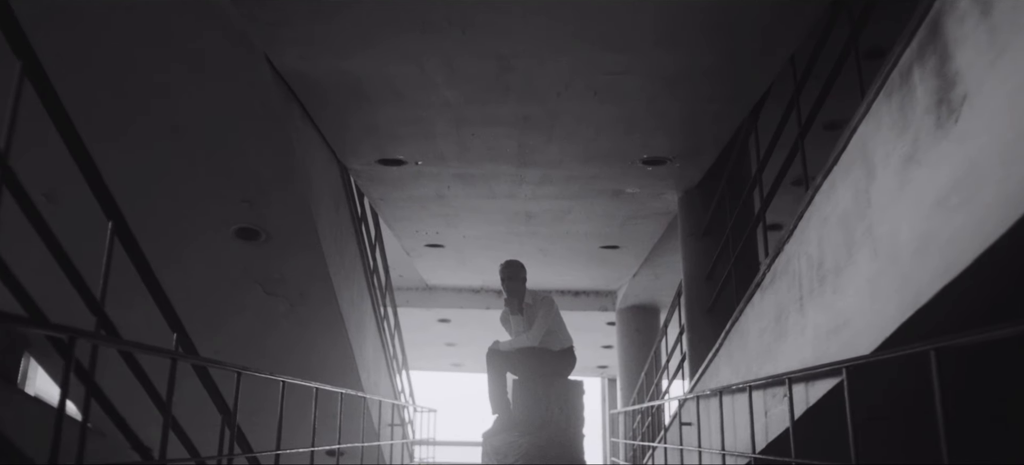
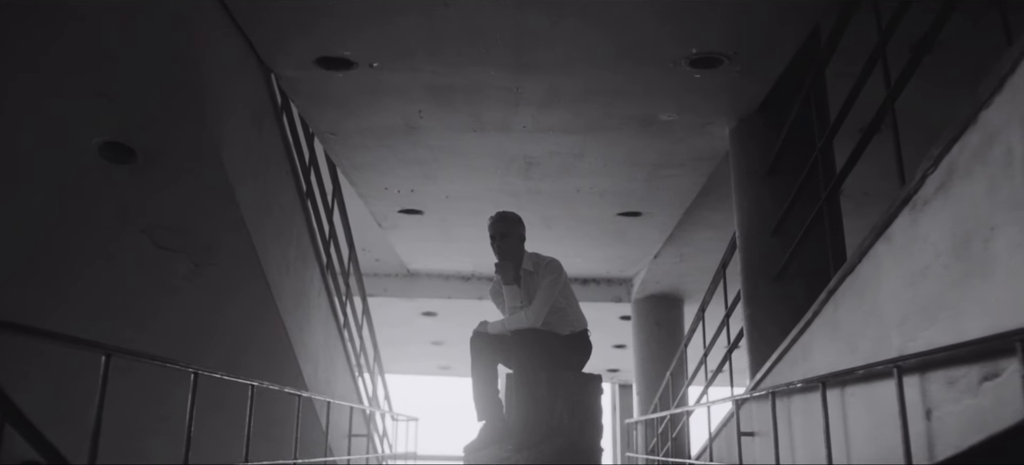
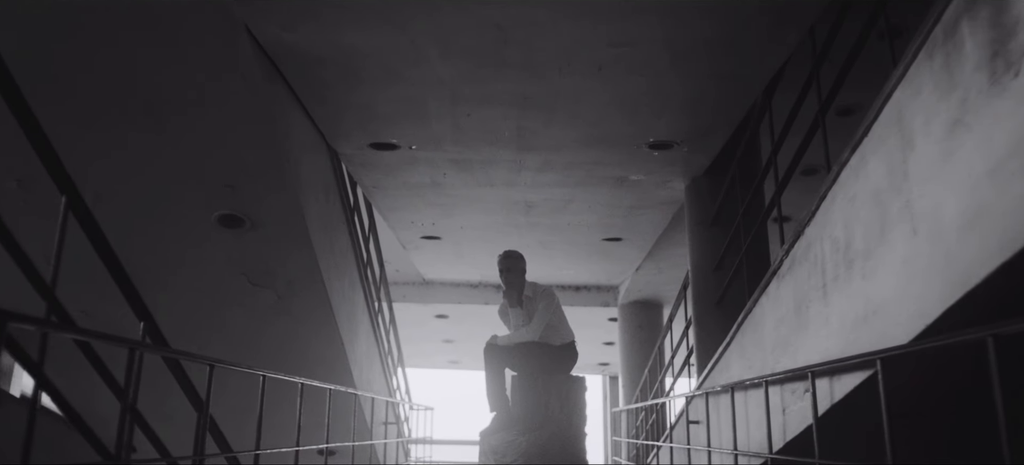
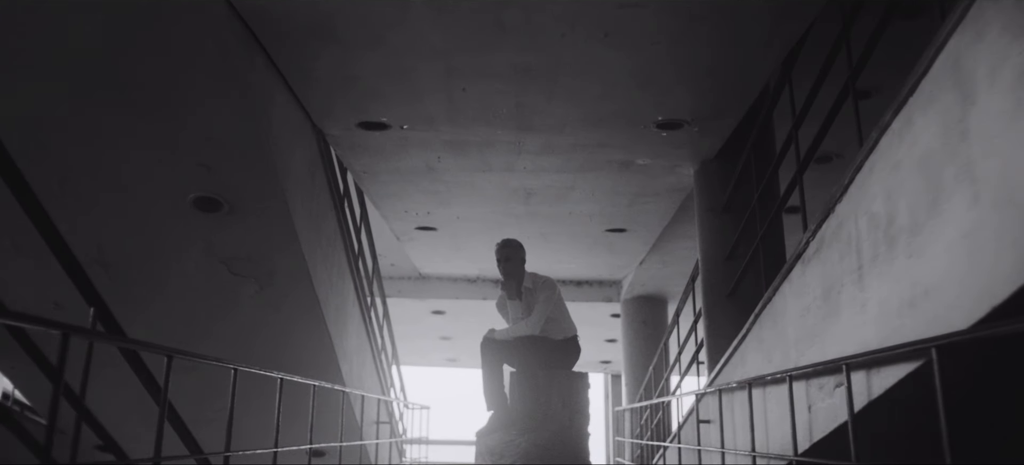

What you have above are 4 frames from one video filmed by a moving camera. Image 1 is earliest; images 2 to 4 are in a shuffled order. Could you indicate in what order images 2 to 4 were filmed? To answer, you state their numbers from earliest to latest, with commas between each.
3, 4, 2
